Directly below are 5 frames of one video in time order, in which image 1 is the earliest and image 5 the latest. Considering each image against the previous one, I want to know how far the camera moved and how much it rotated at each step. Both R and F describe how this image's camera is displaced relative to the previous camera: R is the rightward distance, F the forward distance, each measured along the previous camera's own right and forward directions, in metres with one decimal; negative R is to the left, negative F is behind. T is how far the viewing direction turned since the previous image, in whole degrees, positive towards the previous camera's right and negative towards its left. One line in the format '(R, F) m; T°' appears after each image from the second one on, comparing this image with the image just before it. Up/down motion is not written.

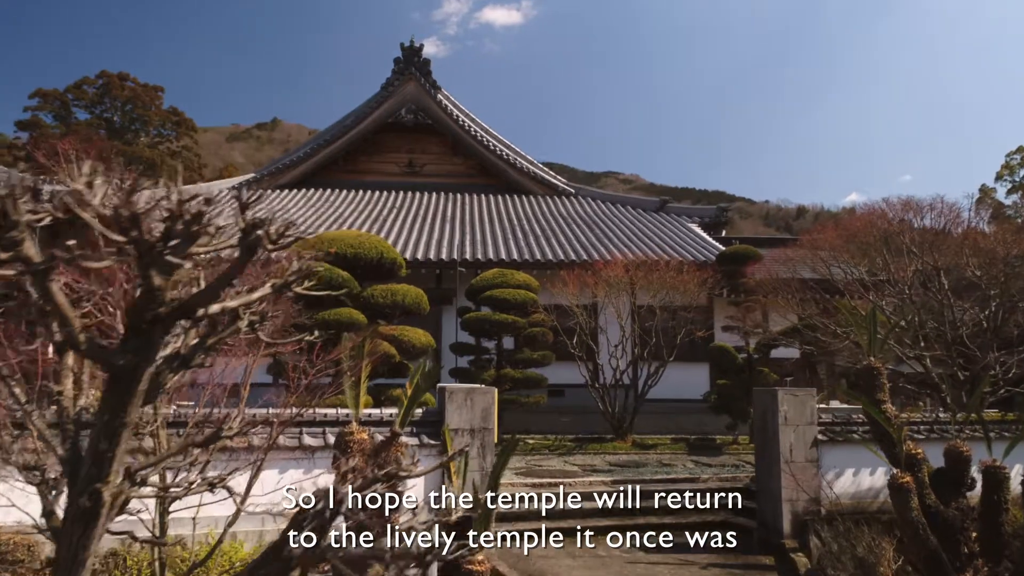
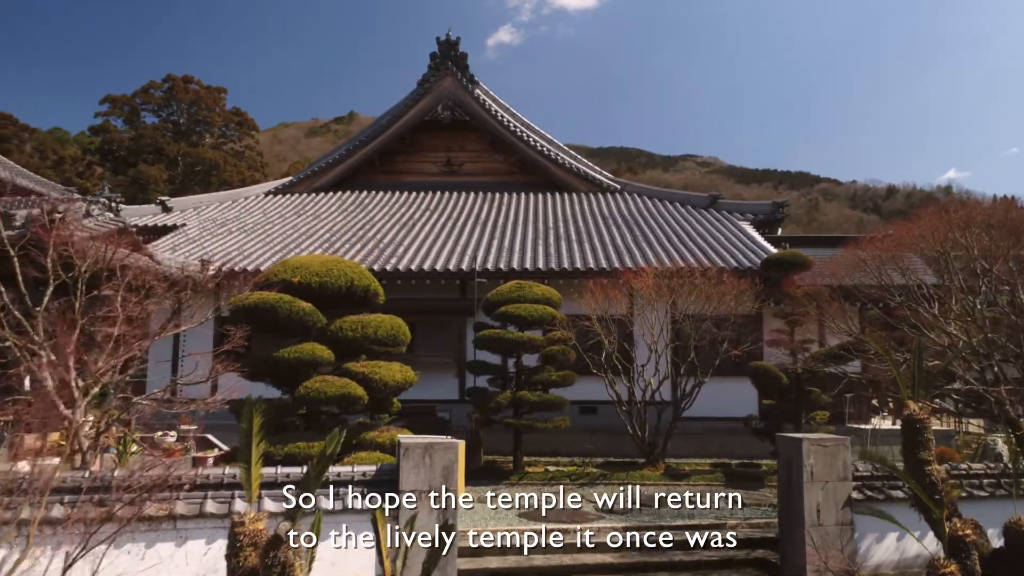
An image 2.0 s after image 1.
(+0.7, +0.7) m; -6°
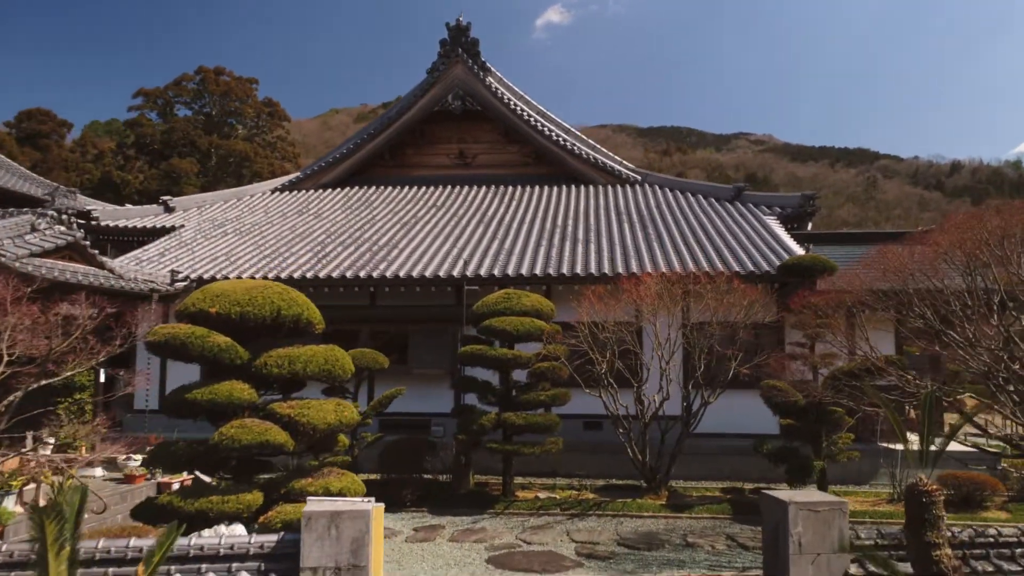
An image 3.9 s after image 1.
(+0.8, +0.8) m; -4°
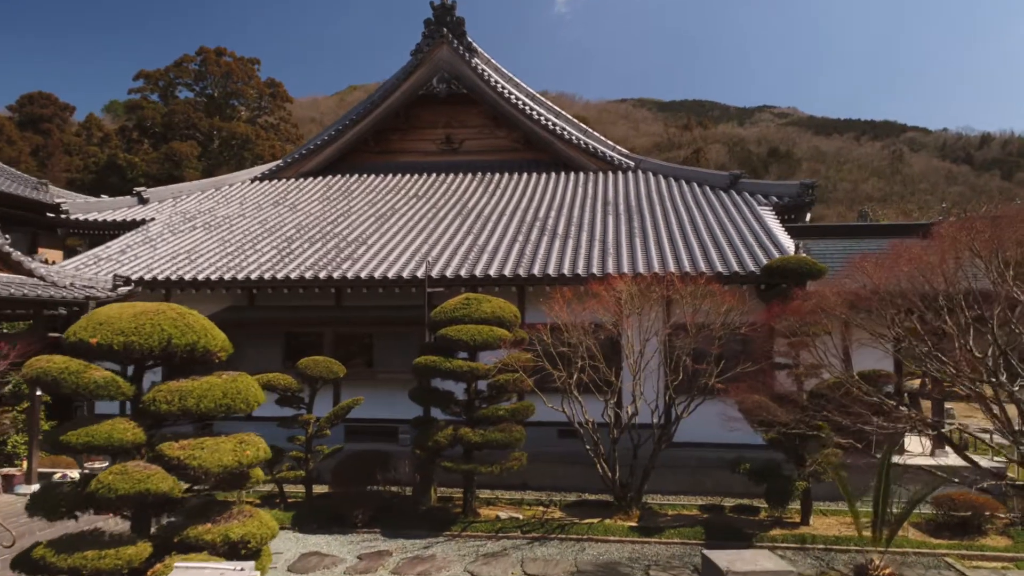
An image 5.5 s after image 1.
(+0.7, +0.6) m; -2°
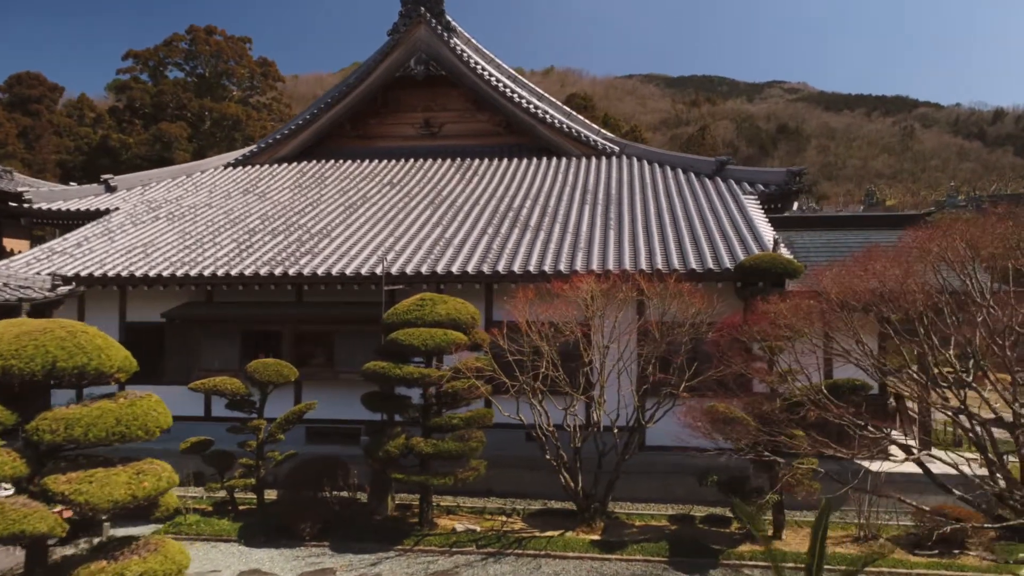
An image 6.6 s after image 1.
(+0.6, +0.5) m; -1°
